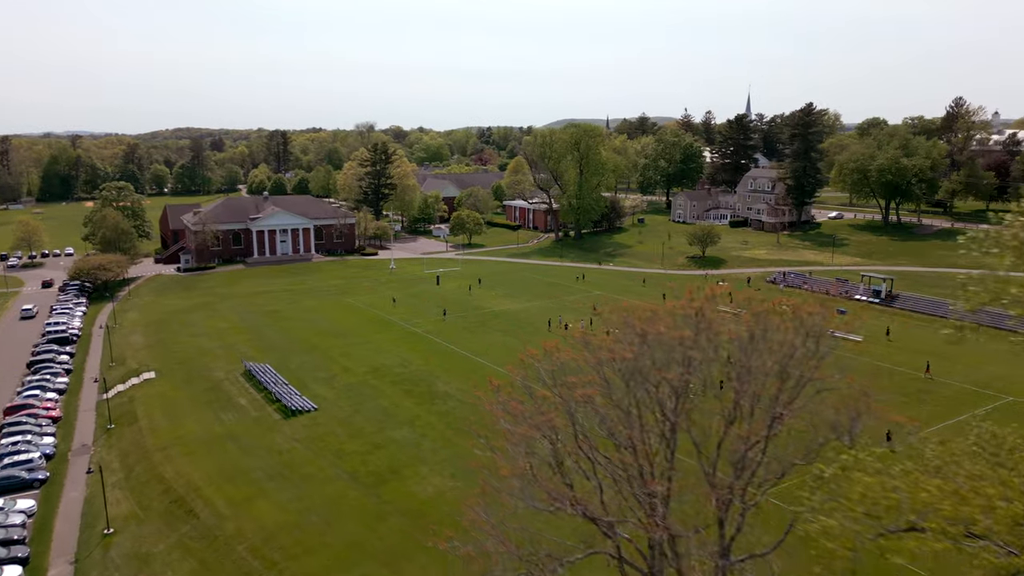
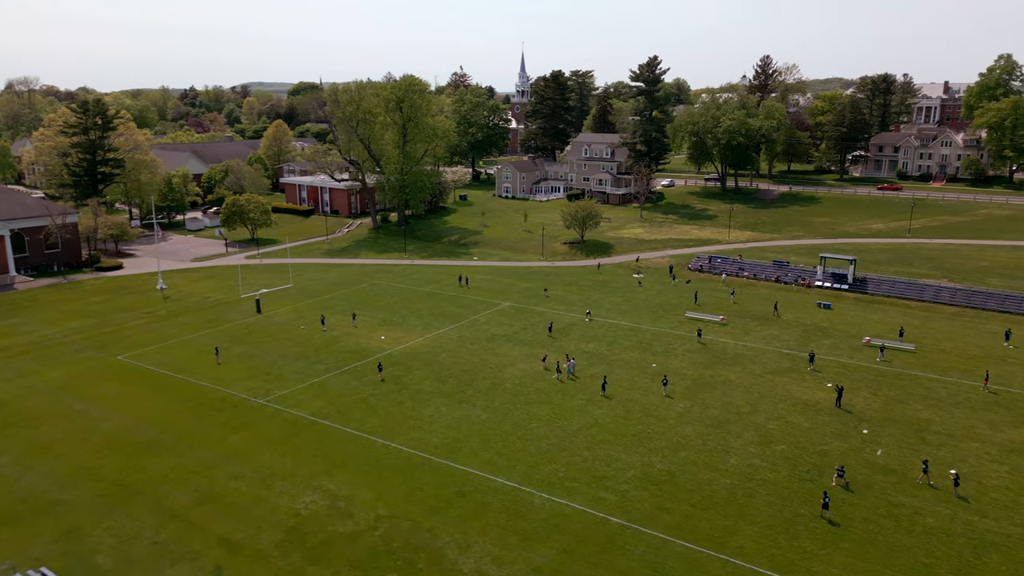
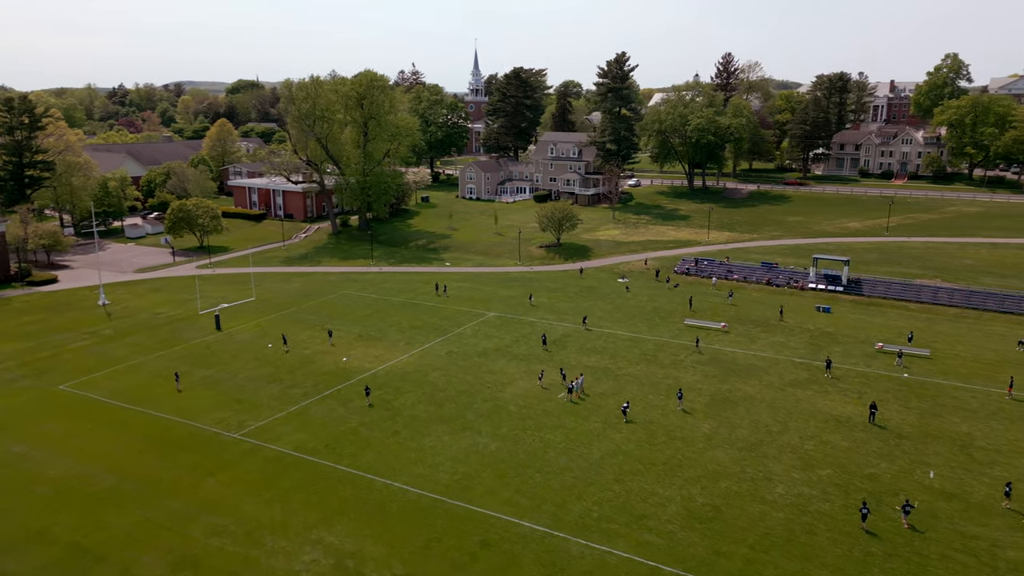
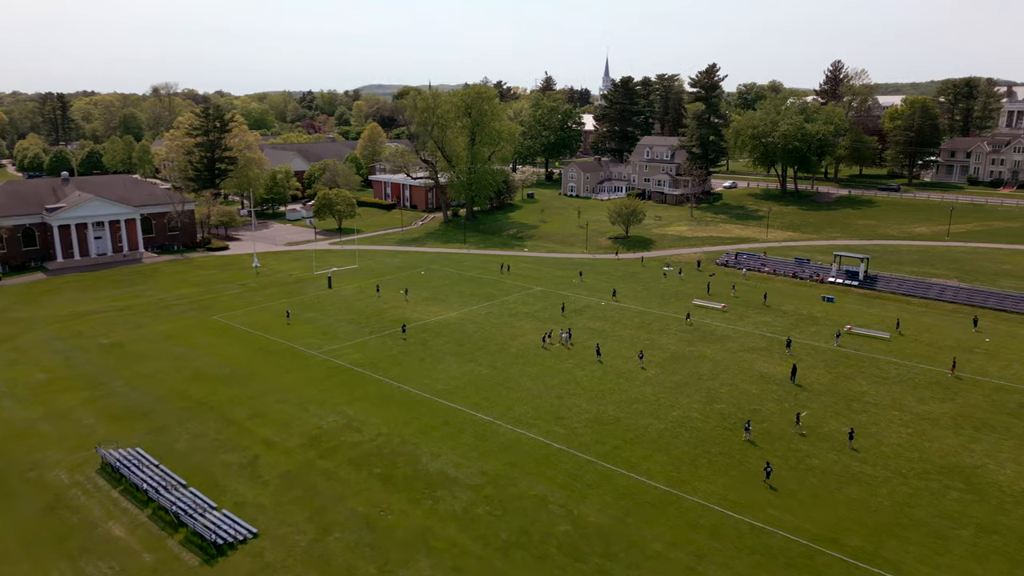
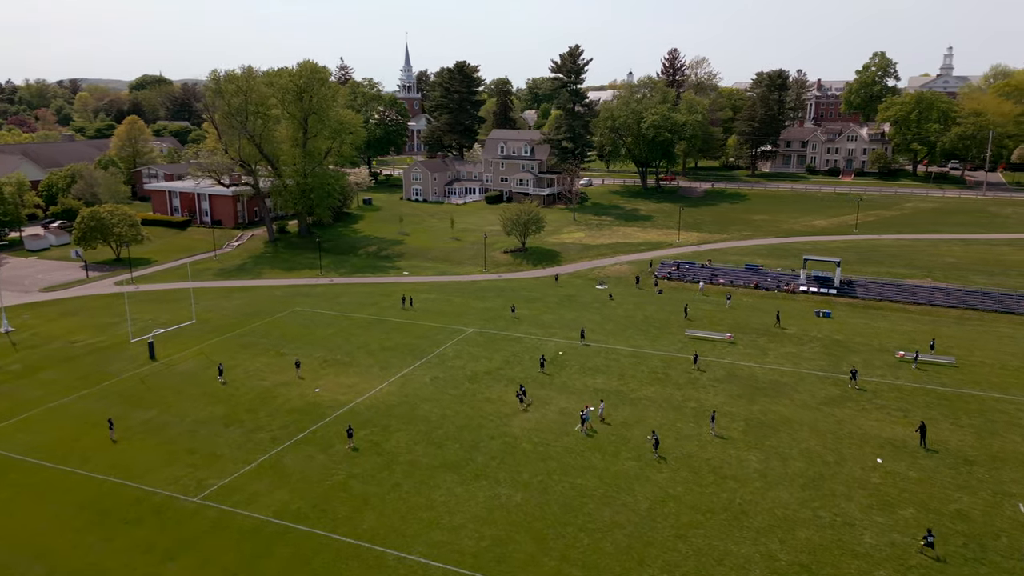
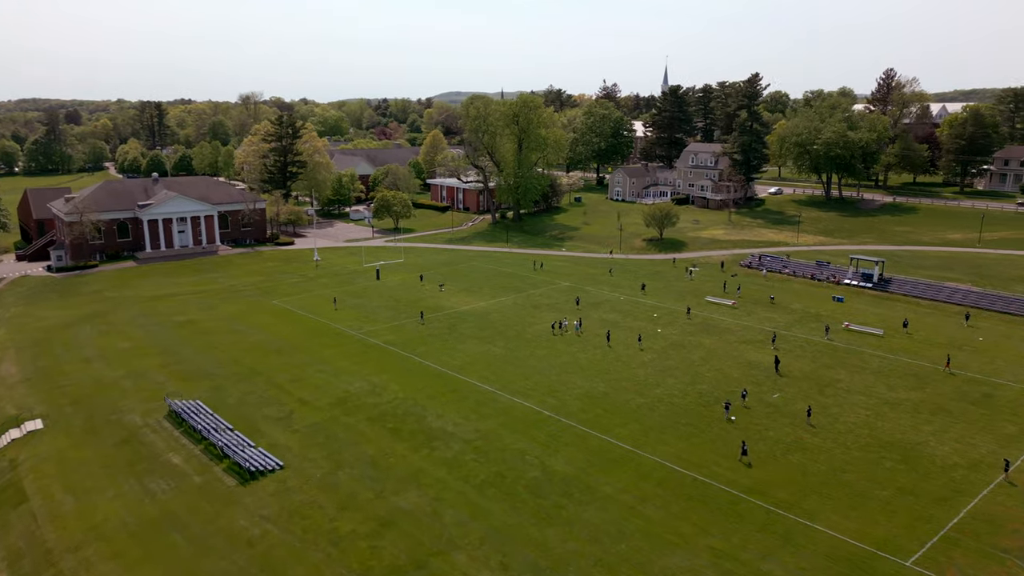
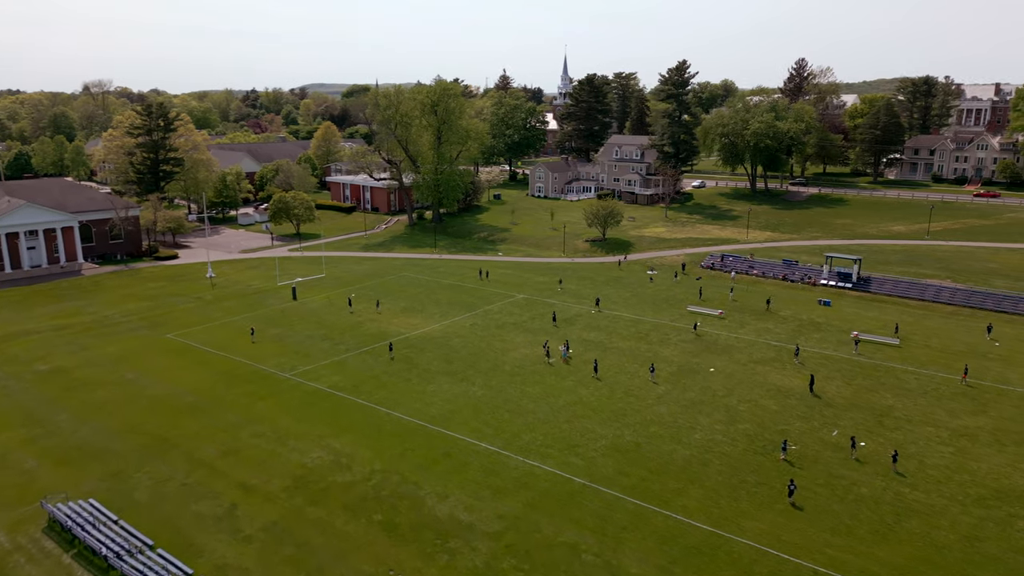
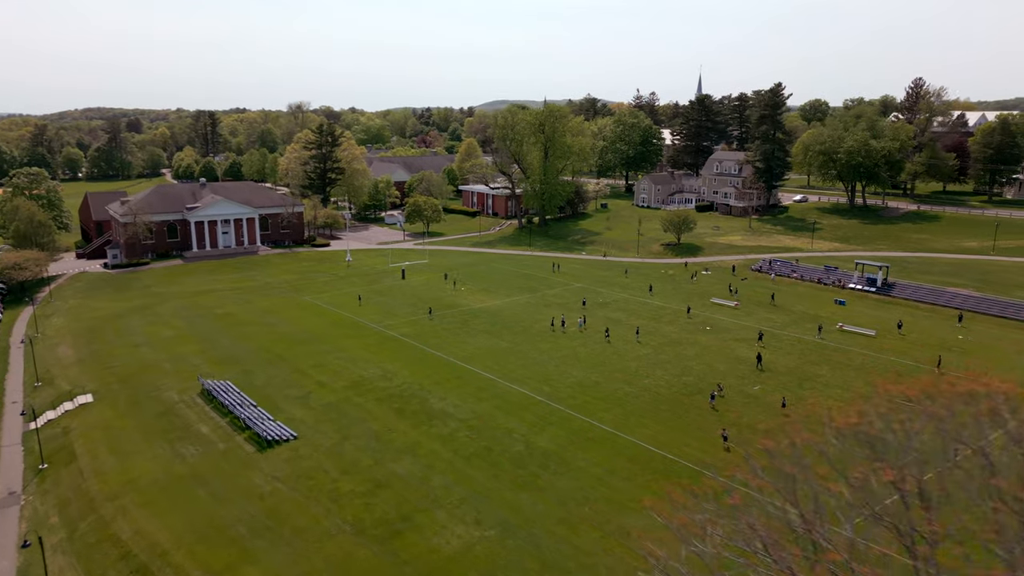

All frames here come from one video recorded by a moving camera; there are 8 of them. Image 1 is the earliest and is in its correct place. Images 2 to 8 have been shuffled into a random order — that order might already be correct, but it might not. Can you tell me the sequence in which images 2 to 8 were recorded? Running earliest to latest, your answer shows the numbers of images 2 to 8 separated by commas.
8, 6, 4, 7, 2, 3, 5
